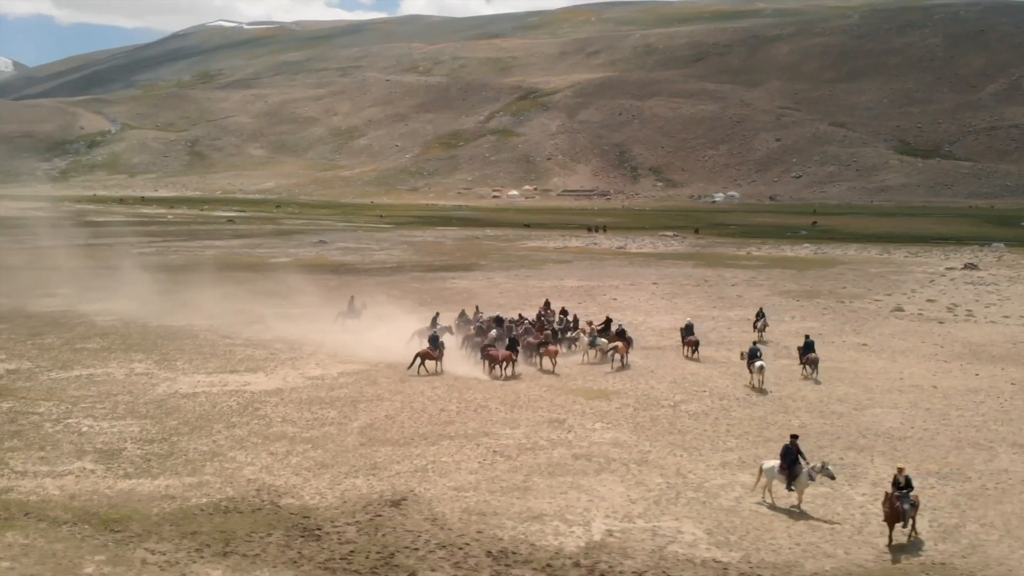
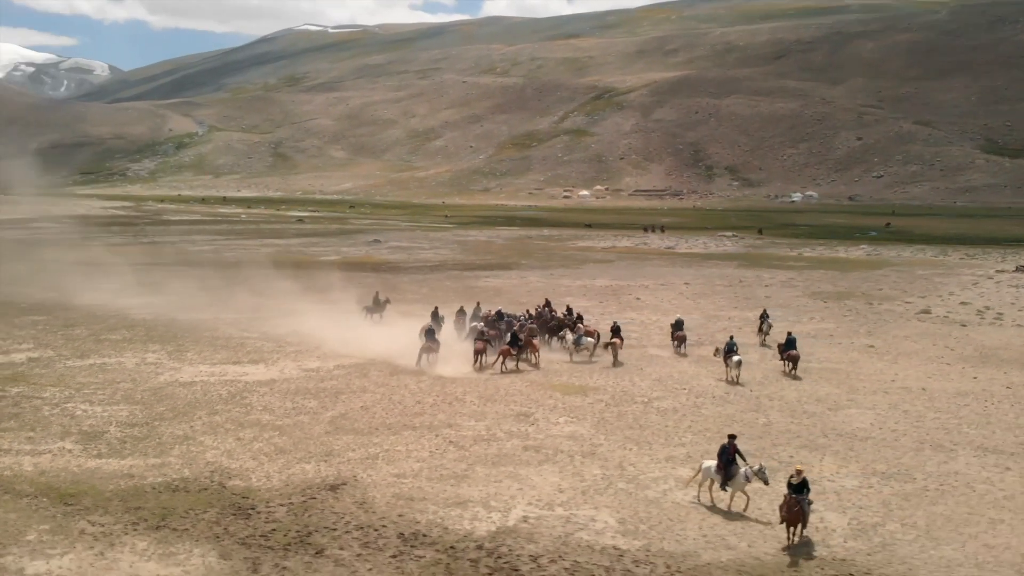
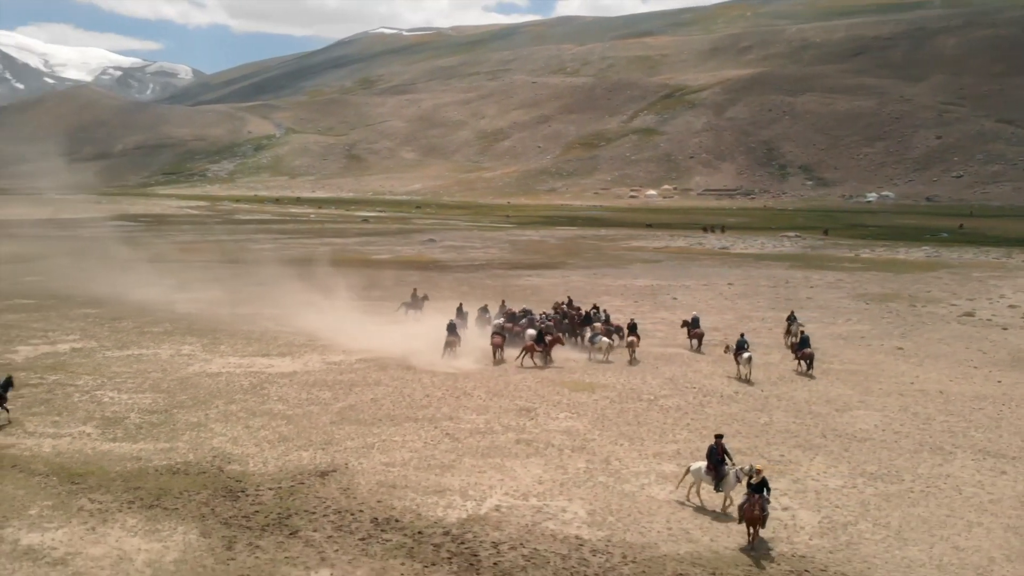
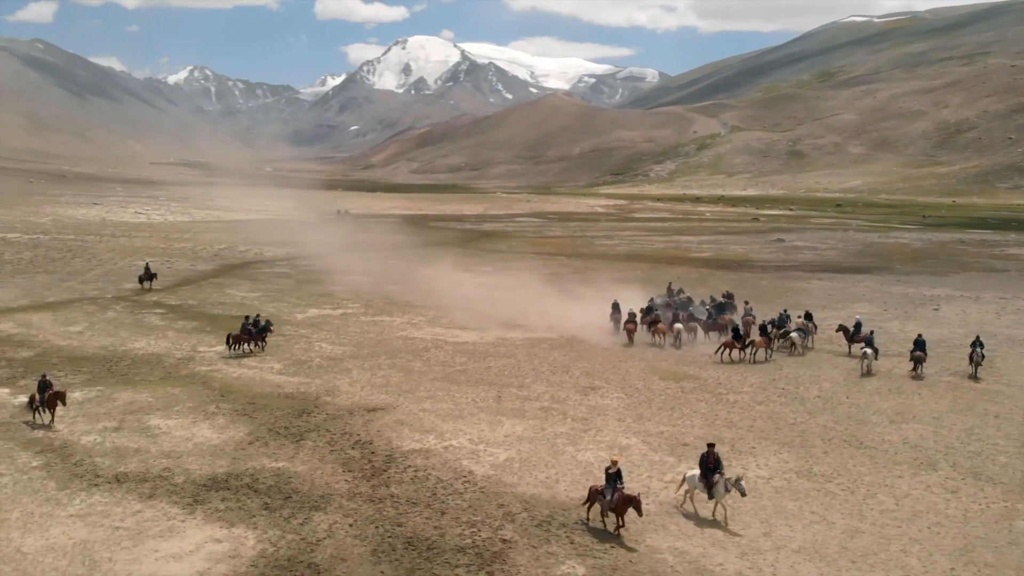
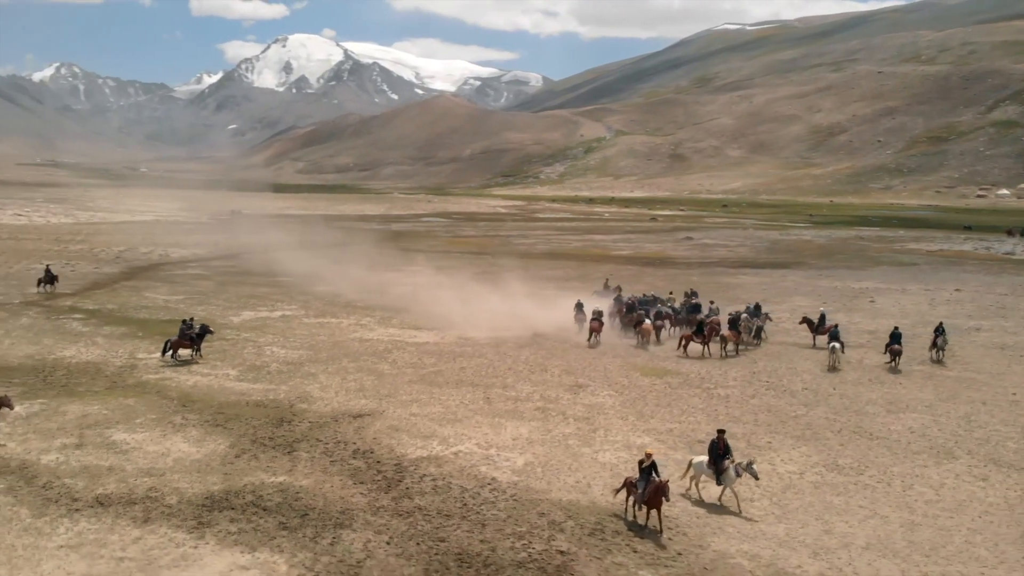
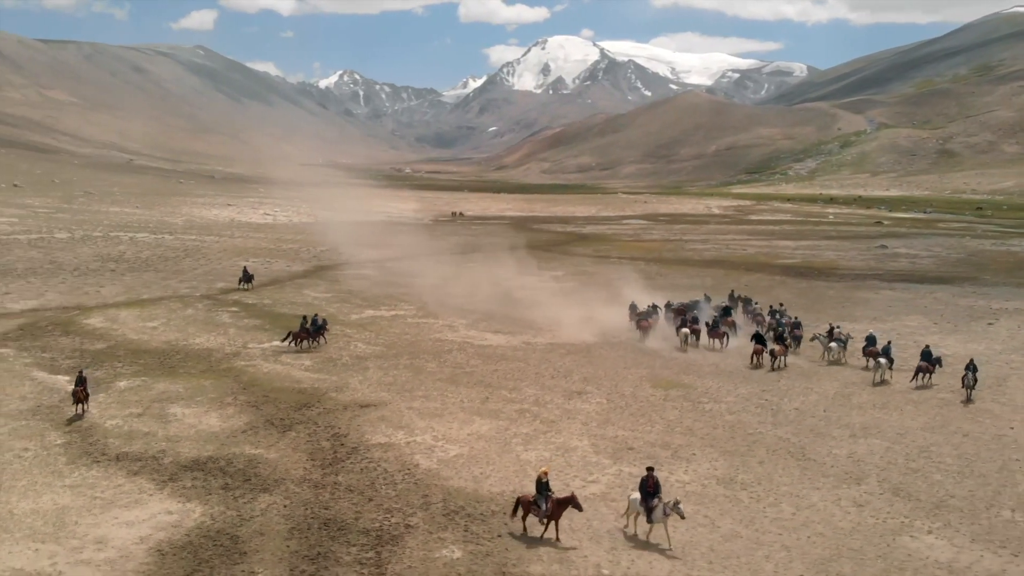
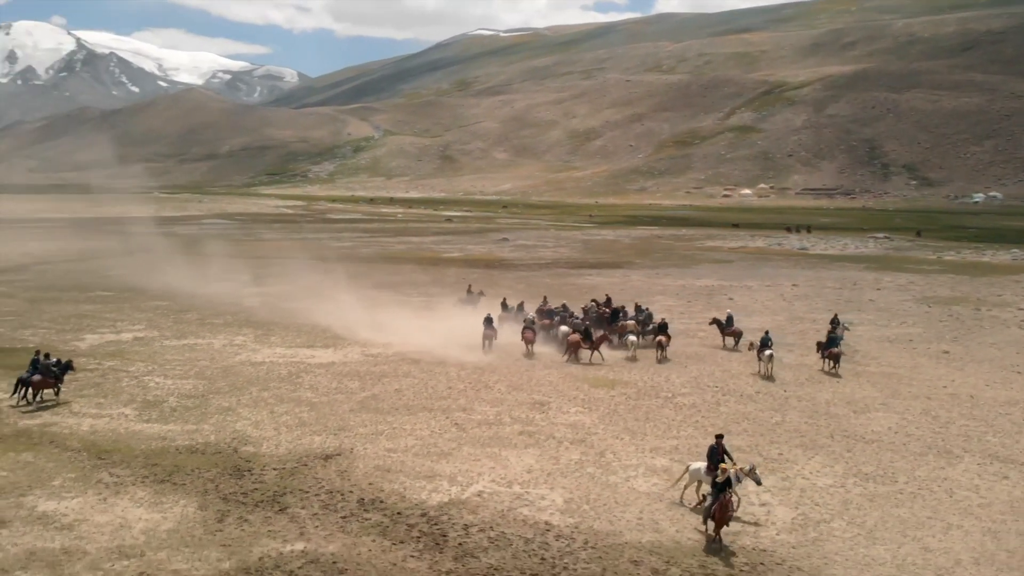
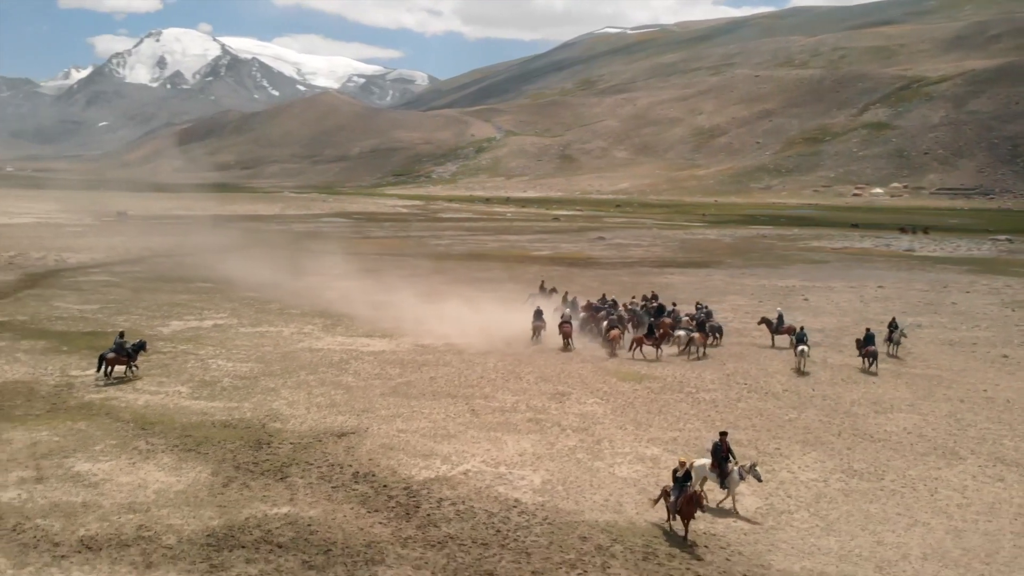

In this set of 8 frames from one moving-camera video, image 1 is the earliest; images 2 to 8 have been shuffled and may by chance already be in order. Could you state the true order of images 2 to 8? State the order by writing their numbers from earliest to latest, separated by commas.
2, 3, 7, 8, 5, 4, 6
